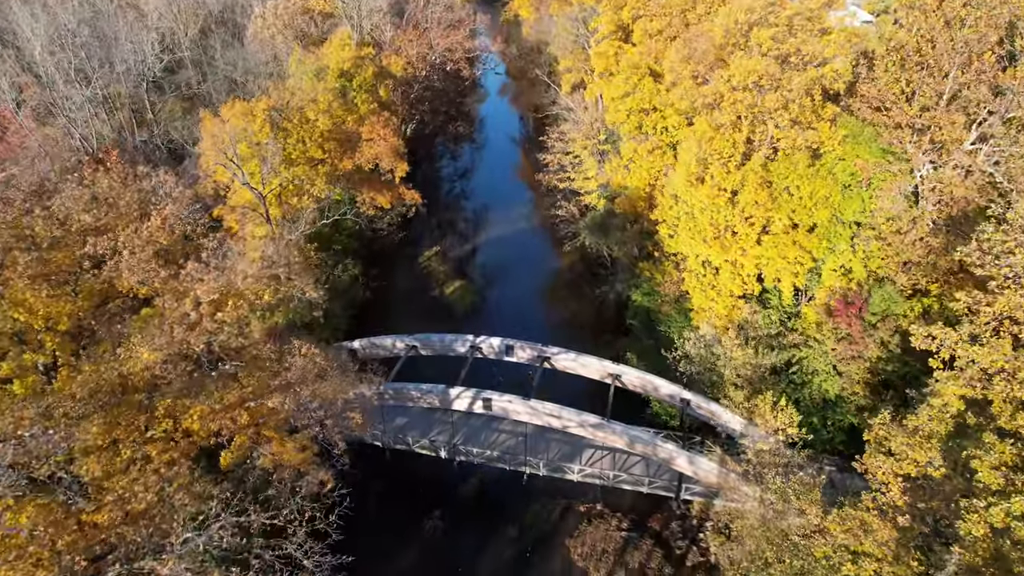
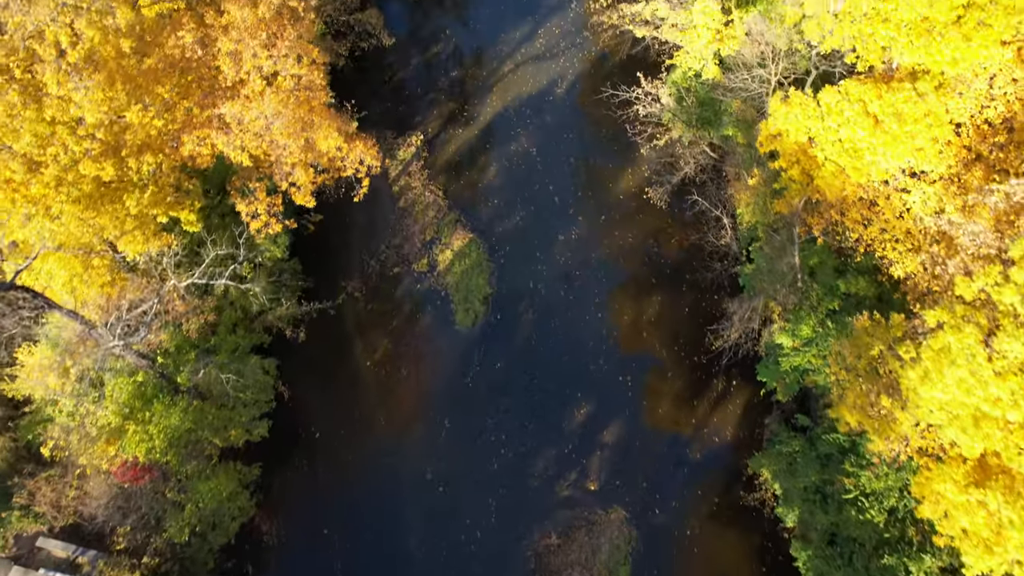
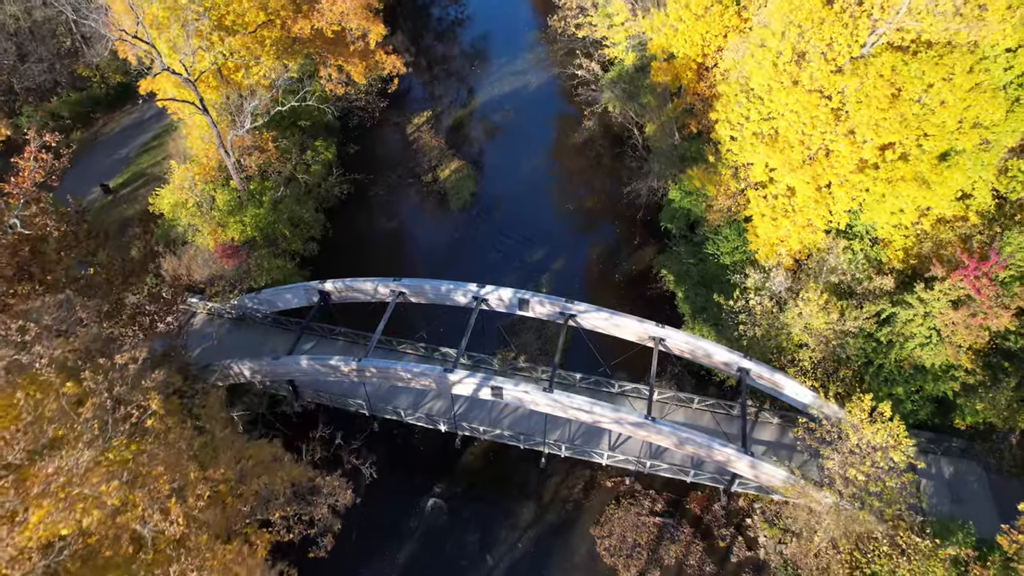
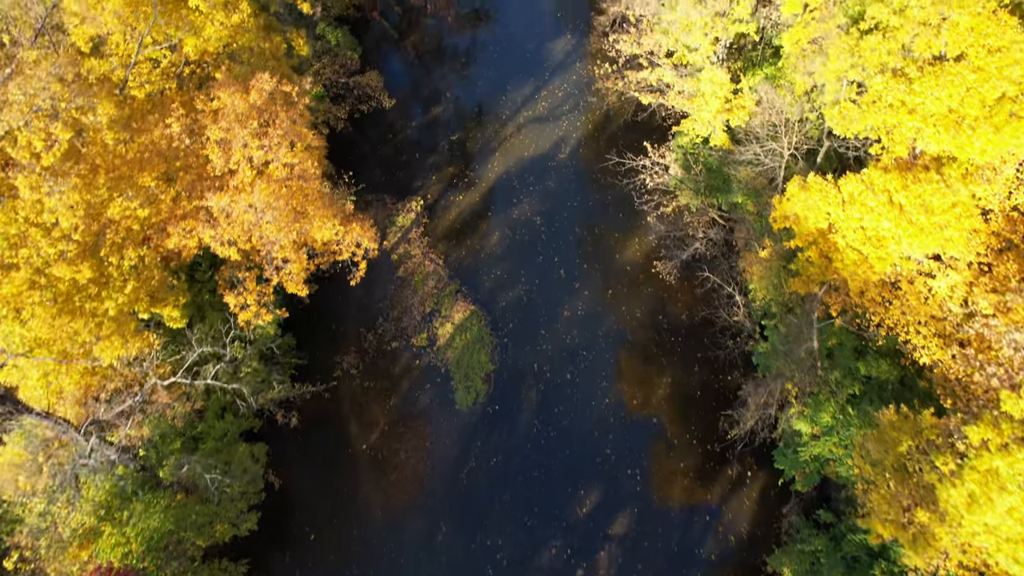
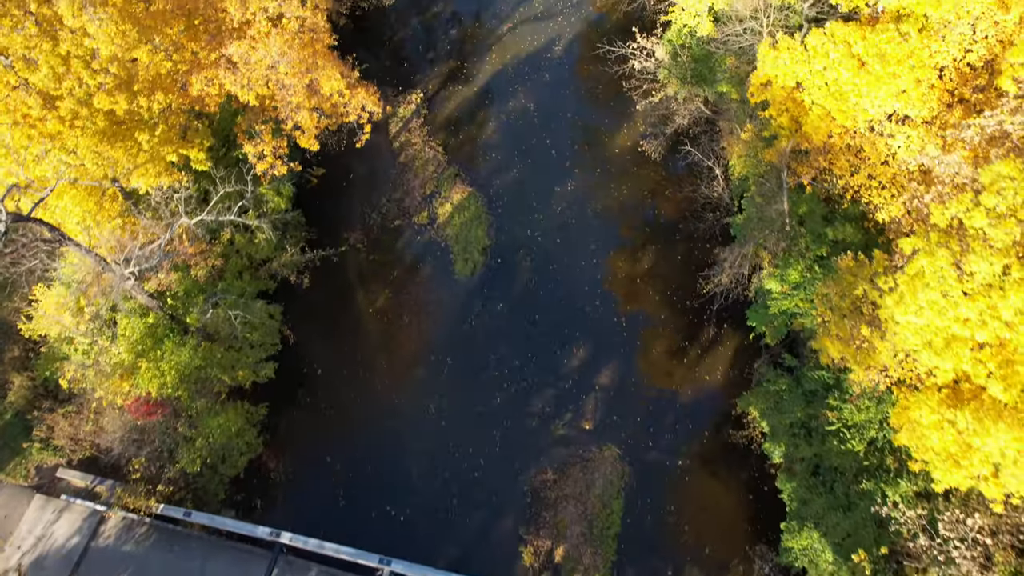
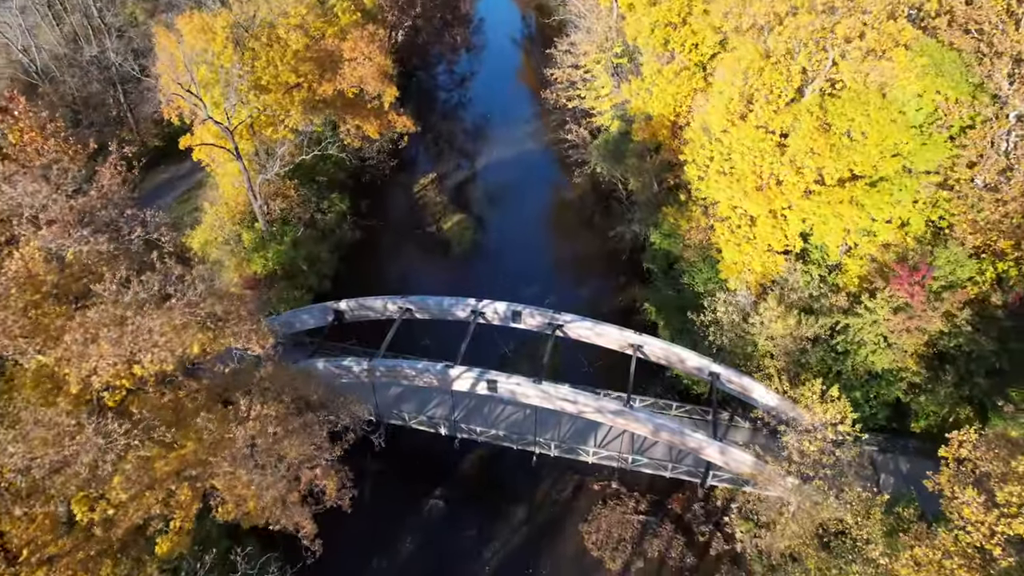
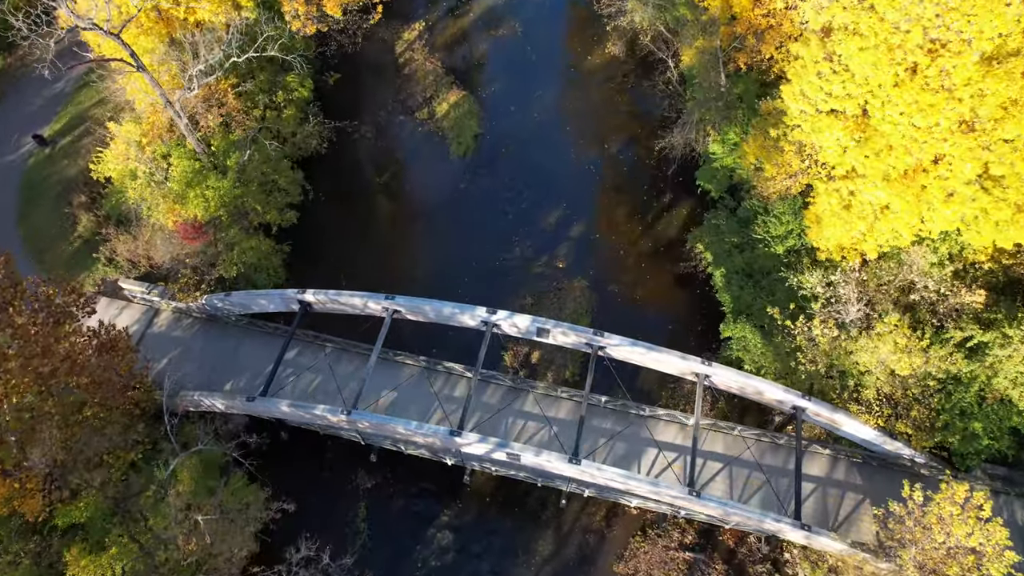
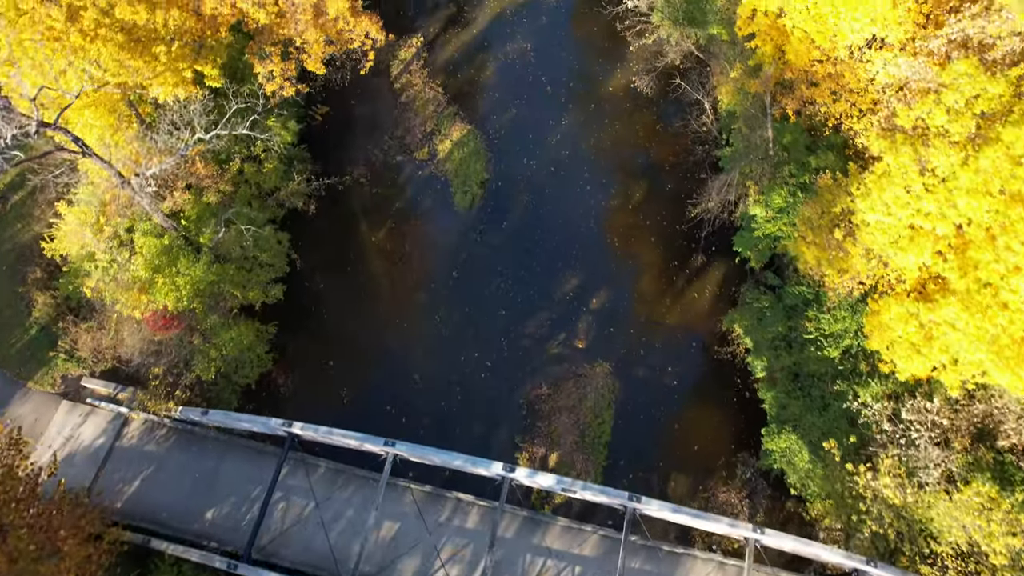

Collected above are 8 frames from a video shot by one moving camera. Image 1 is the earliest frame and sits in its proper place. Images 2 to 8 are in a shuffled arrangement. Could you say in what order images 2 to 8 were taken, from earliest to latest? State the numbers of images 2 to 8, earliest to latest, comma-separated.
6, 3, 7, 8, 5, 2, 4
